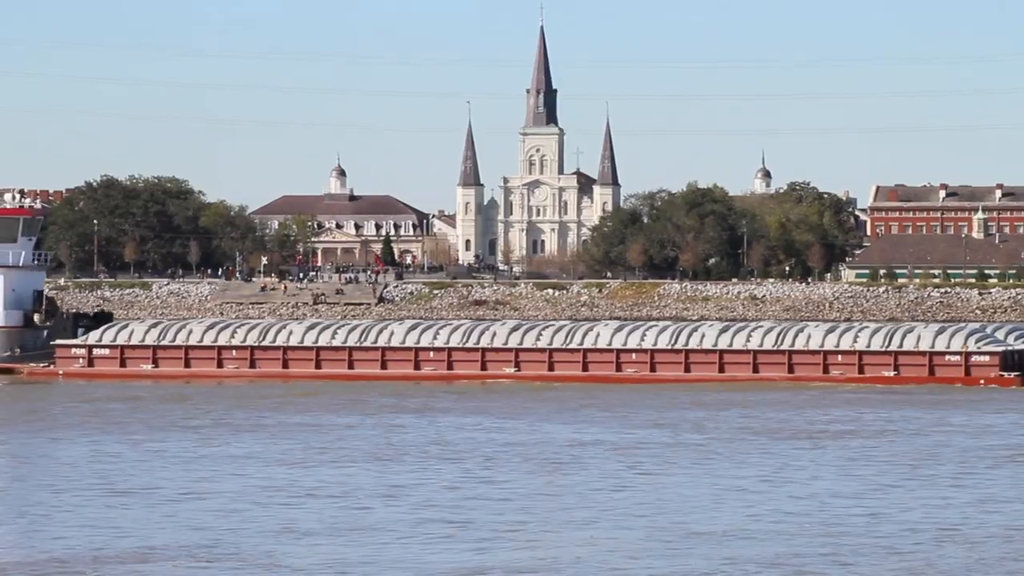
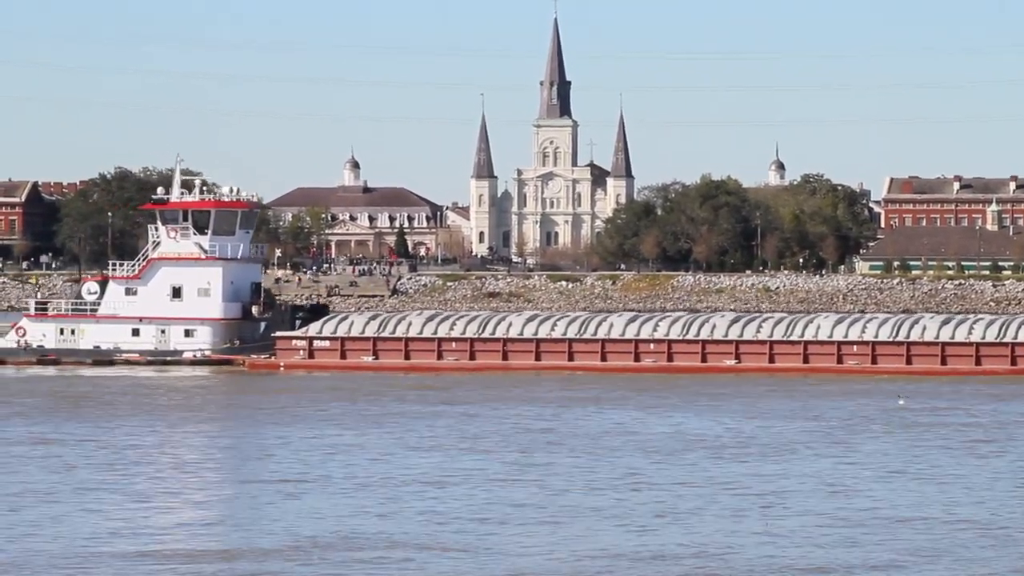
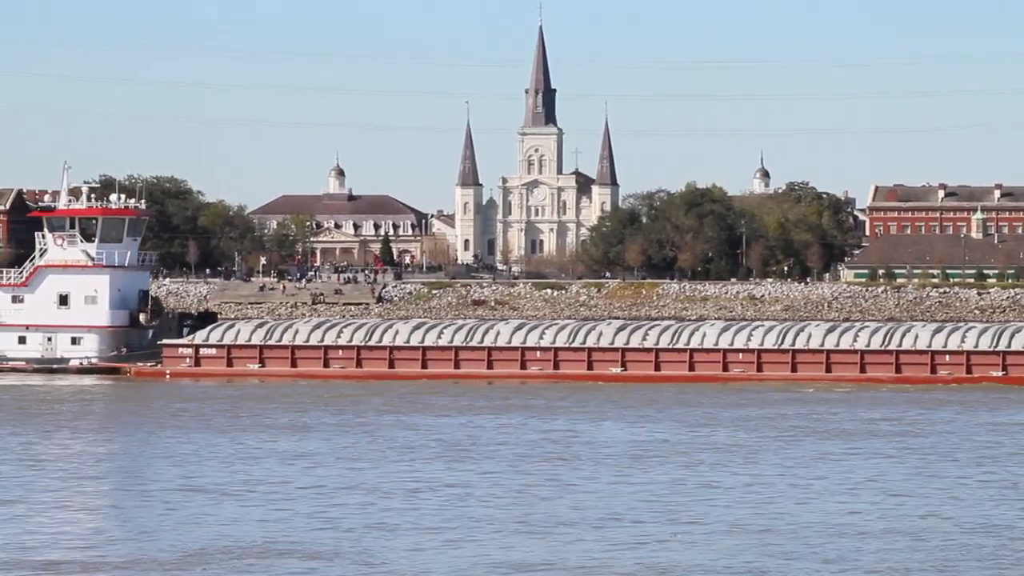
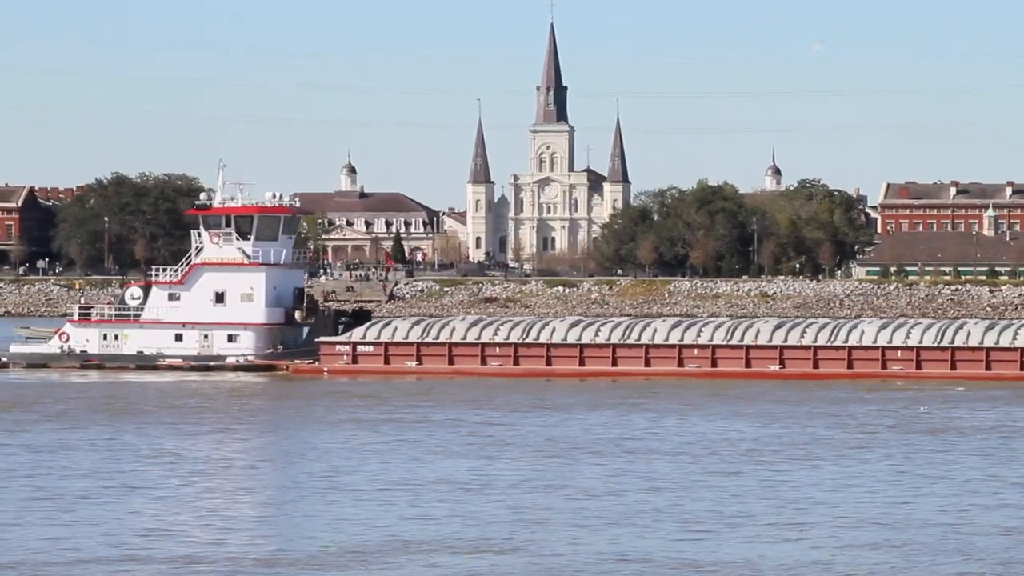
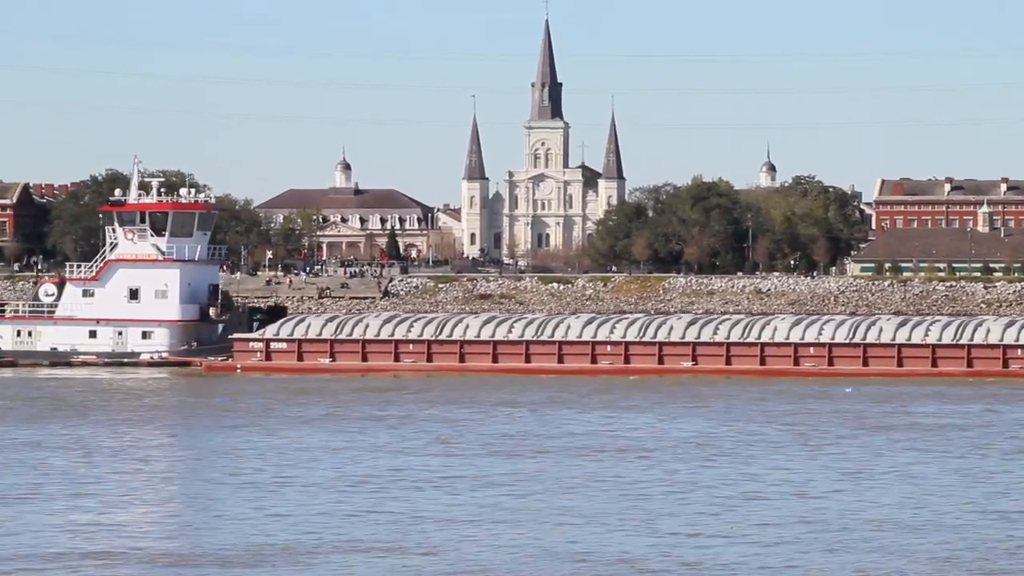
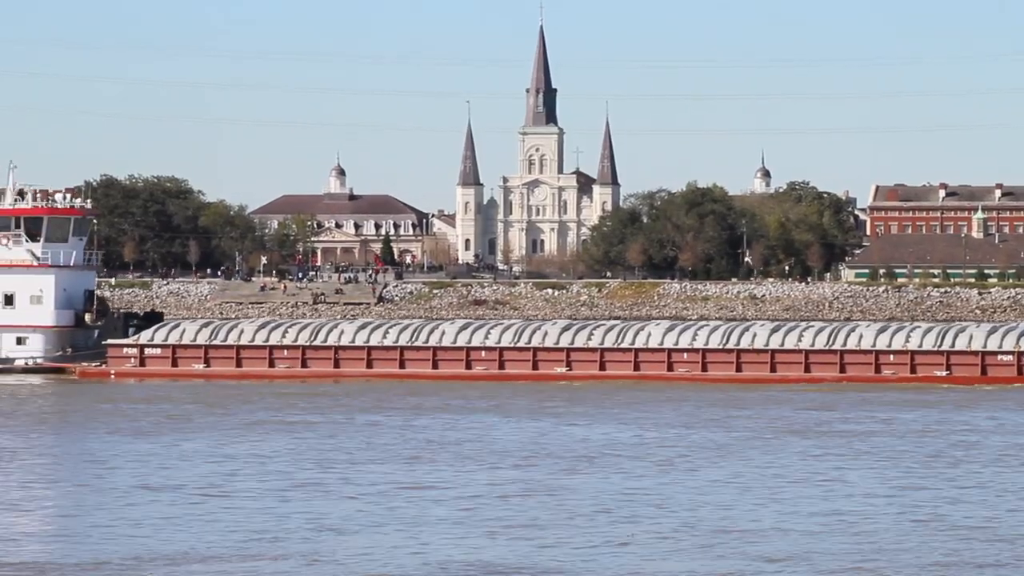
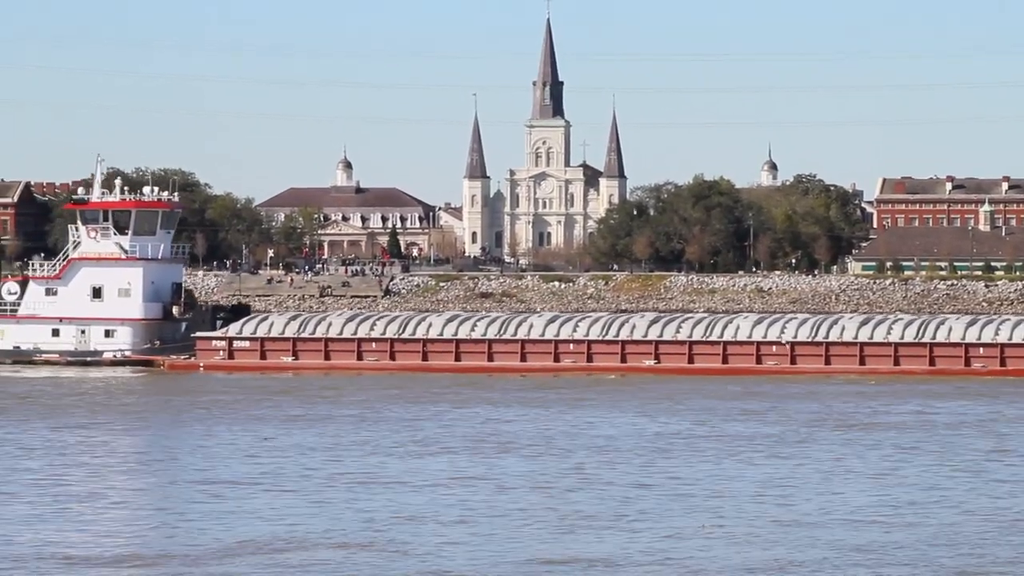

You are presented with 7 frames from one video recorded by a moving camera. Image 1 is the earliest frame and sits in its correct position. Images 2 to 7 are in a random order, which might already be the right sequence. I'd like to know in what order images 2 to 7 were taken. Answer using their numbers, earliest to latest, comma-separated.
6, 3, 7, 5, 2, 4
